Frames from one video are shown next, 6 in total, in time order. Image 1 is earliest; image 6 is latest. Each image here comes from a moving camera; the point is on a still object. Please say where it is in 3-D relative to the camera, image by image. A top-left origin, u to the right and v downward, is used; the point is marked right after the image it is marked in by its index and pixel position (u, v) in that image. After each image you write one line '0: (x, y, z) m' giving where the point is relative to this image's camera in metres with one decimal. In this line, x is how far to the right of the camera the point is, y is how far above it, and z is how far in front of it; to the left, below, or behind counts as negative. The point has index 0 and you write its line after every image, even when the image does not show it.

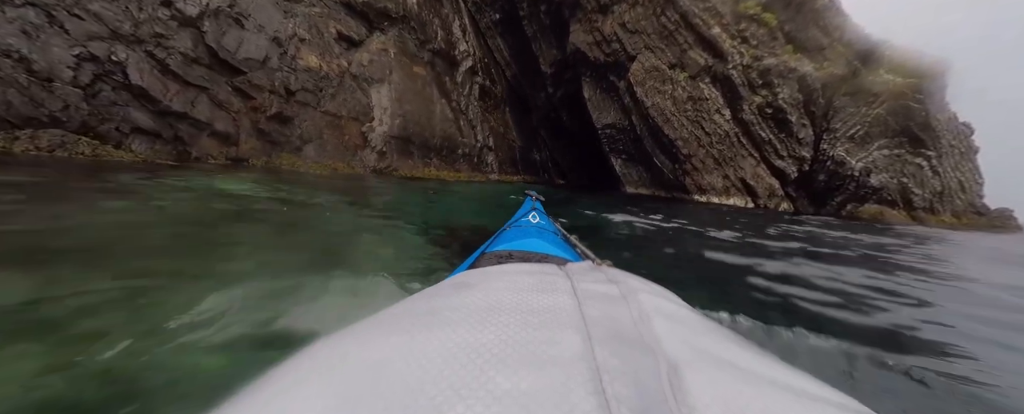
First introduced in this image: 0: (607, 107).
0: (+2.5, +2.6, +8.1) m
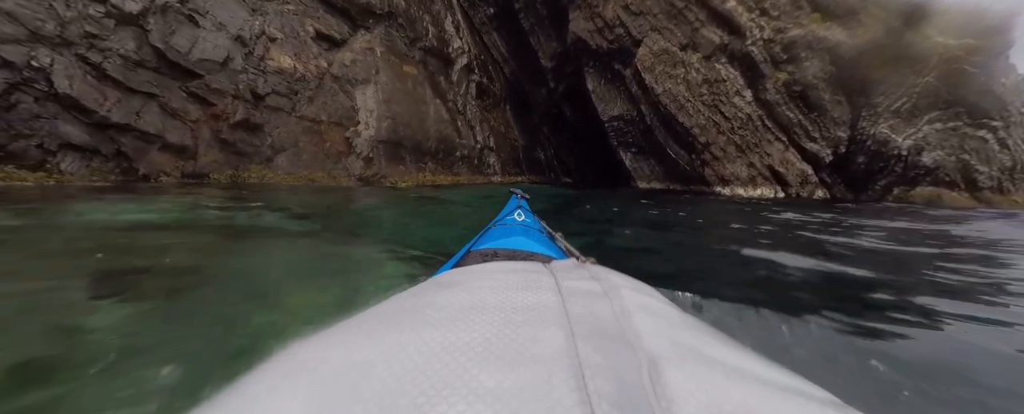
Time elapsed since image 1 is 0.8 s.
0: (+2.5, +2.7, +7.7) m
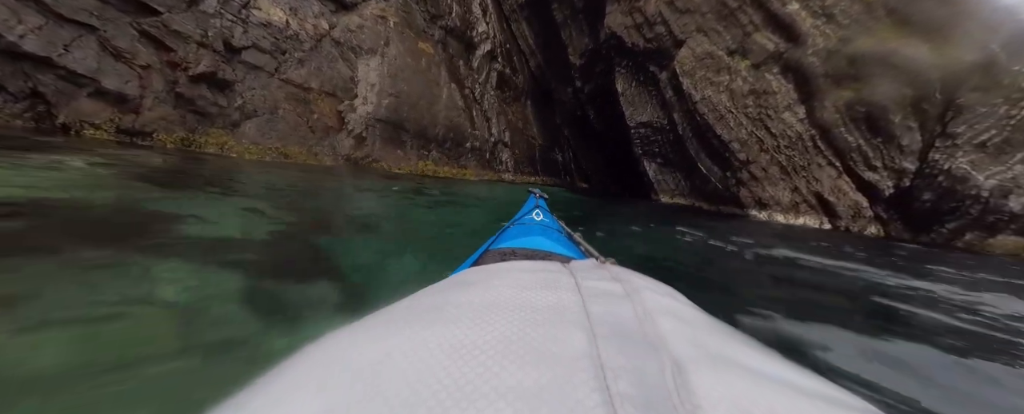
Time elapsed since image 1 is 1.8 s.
0: (+3.0, +2.3, +7.2) m
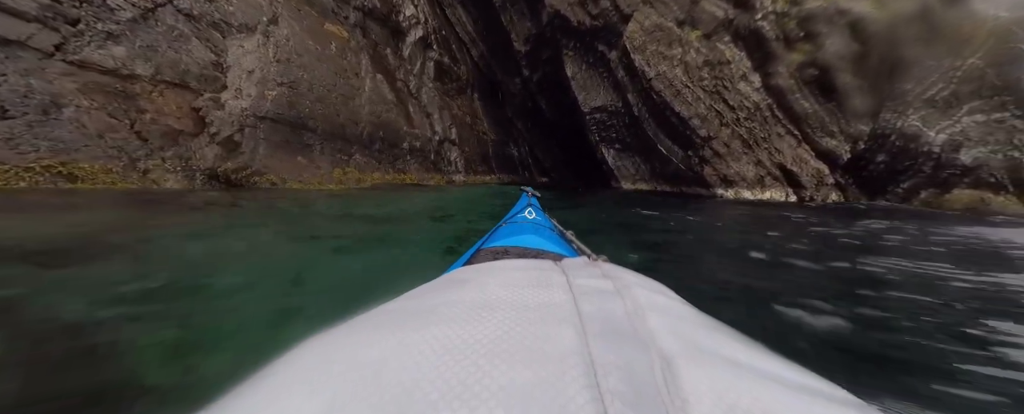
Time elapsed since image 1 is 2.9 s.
0: (+1.8, +2.6, +7.0) m
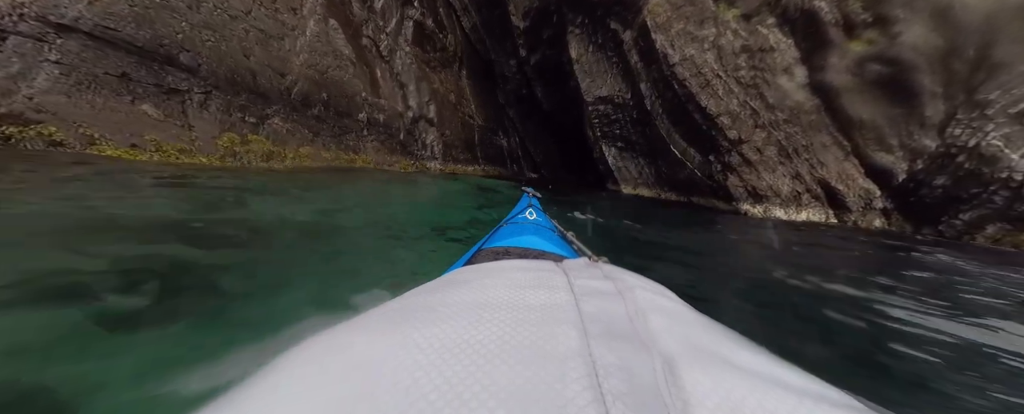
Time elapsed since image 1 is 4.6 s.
0: (+1.7, +2.5, +6.2) m
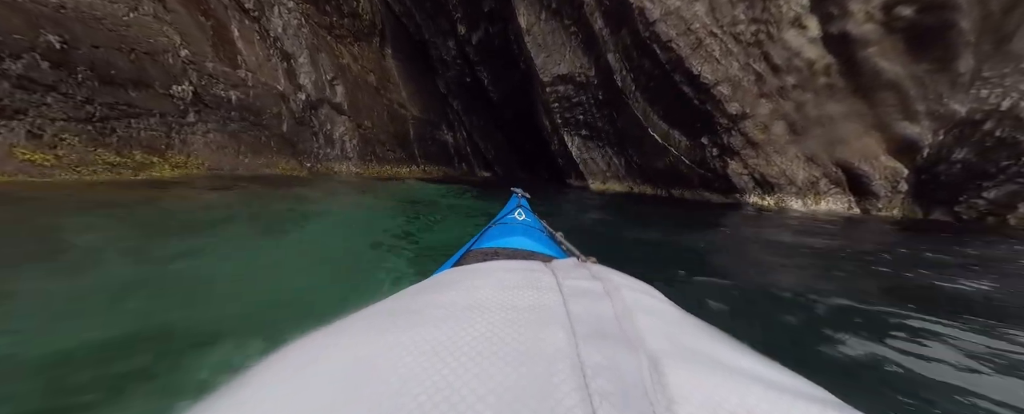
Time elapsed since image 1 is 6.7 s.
0: (+0.7, +2.5, +5.4) m
